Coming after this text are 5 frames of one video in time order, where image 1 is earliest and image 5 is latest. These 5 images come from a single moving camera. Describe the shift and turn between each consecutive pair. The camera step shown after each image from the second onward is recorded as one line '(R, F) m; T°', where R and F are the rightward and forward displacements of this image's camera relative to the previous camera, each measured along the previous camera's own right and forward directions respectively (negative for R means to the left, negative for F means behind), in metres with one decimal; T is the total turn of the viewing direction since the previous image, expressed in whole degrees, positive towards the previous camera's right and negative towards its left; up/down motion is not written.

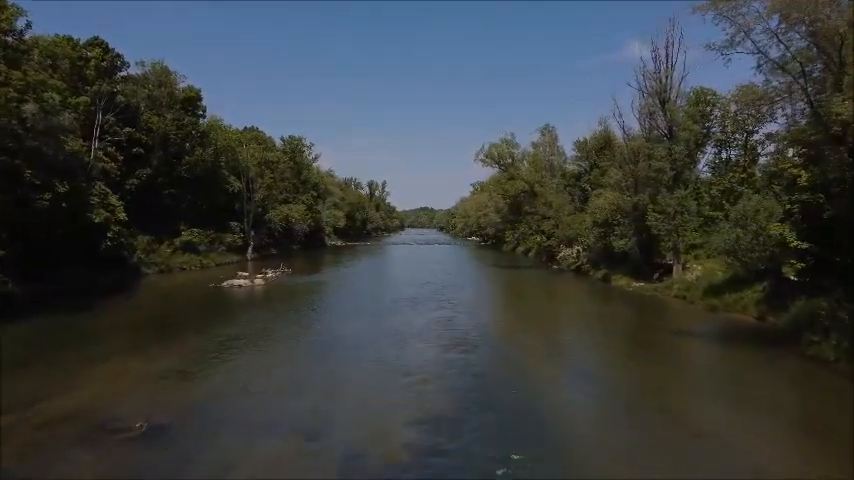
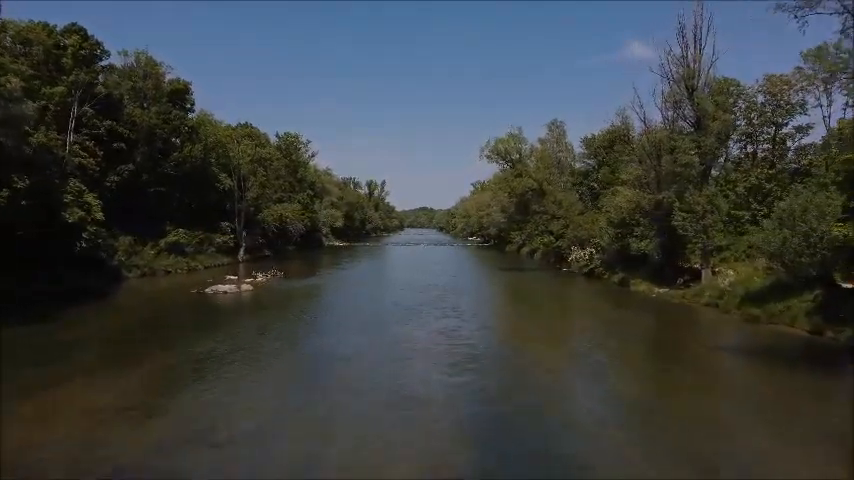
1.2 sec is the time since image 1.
(-0.2, +2.8) m; 0°
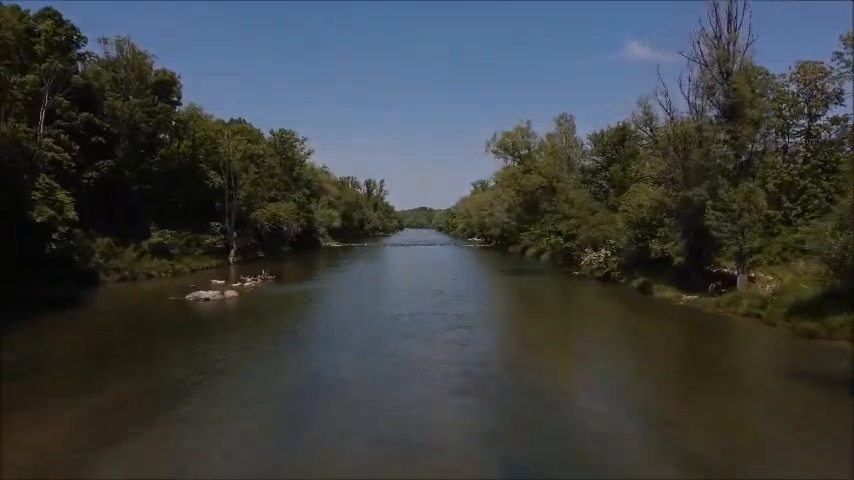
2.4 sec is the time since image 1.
(-0.2, +2.8) m; 0°
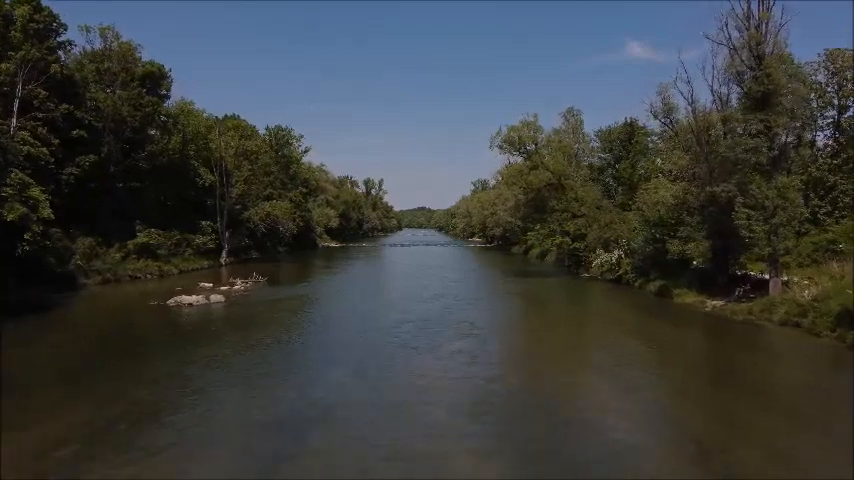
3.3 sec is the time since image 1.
(-0.2, +2.1) m; 0°
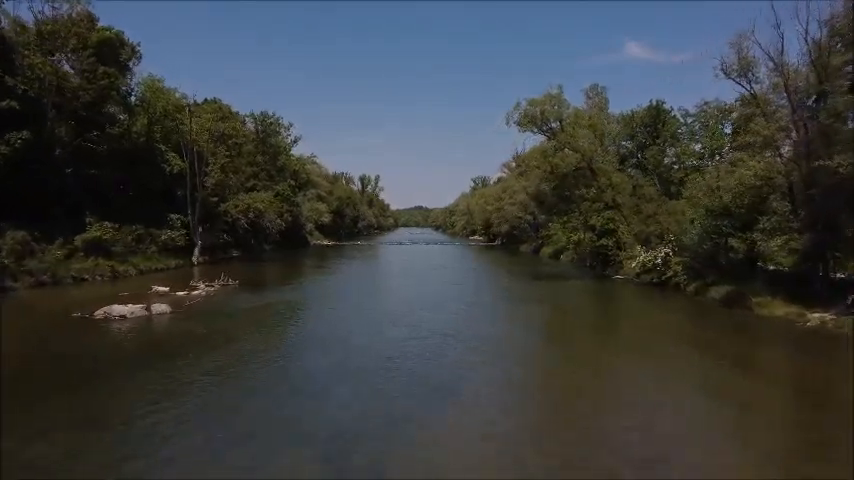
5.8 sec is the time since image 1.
(-0.4, +6.0) m; 0°
